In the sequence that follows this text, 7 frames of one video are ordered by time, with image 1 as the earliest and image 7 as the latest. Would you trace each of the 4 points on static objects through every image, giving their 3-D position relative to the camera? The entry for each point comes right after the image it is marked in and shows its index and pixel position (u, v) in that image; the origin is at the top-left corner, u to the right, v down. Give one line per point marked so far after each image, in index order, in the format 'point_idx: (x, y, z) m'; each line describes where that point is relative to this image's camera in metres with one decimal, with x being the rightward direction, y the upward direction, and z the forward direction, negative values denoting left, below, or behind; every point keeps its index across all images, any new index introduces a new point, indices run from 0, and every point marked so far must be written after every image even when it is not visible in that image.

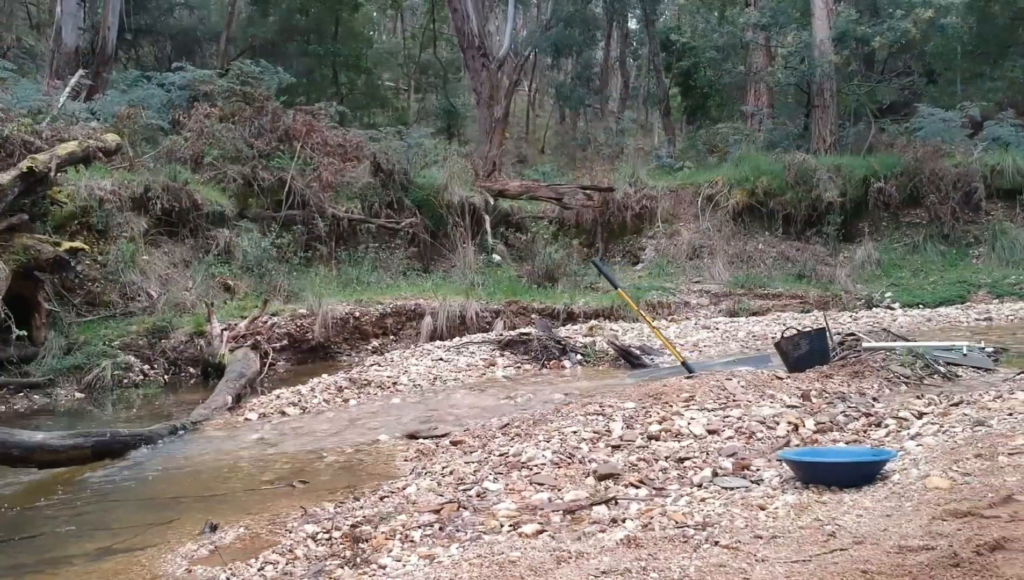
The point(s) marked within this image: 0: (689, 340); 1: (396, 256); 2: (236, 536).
0: (+1.4, -0.4, +7.9) m
1: (-1.5, +0.4, +12.1) m
2: (-0.8, -0.7, +2.8) m
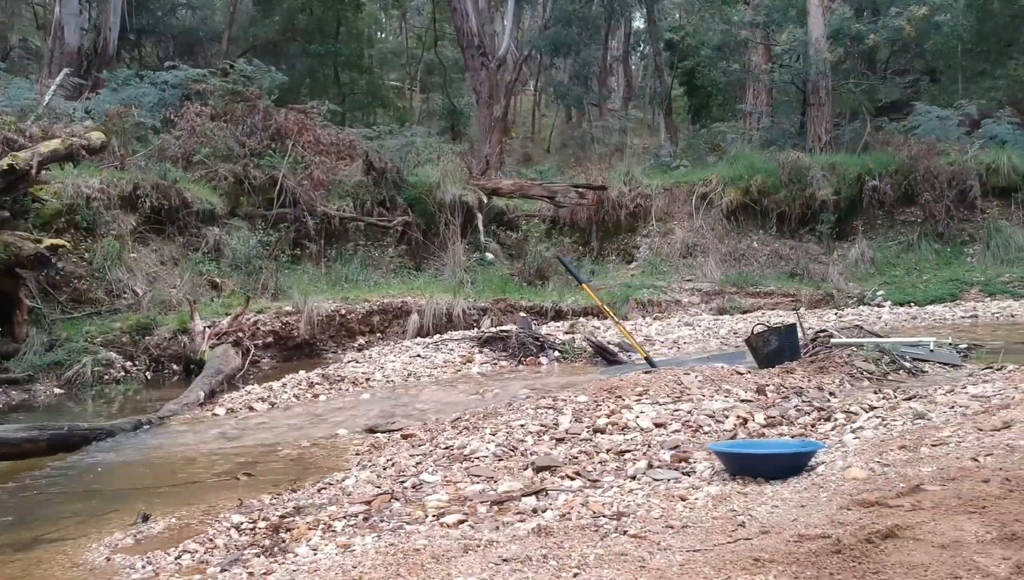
0: (+1.3, -0.4, +7.9) m
1: (-1.6, +0.4, +12.2) m
2: (-1.0, -0.7, +2.8) m
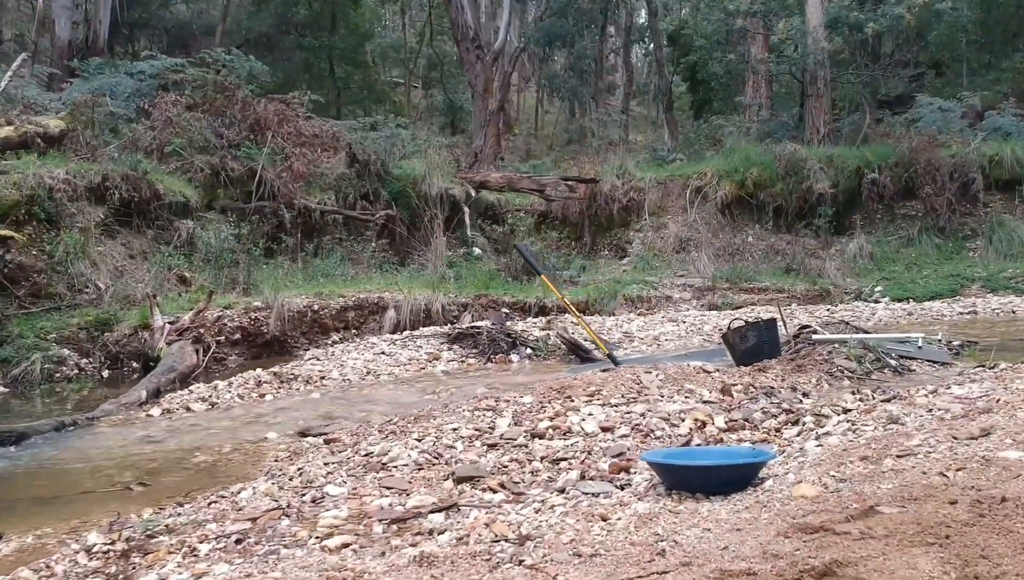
0: (+1.1, -0.3, +7.5) m
1: (-1.7, +0.5, +11.8) m
2: (-1.2, -0.6, +2.4) m
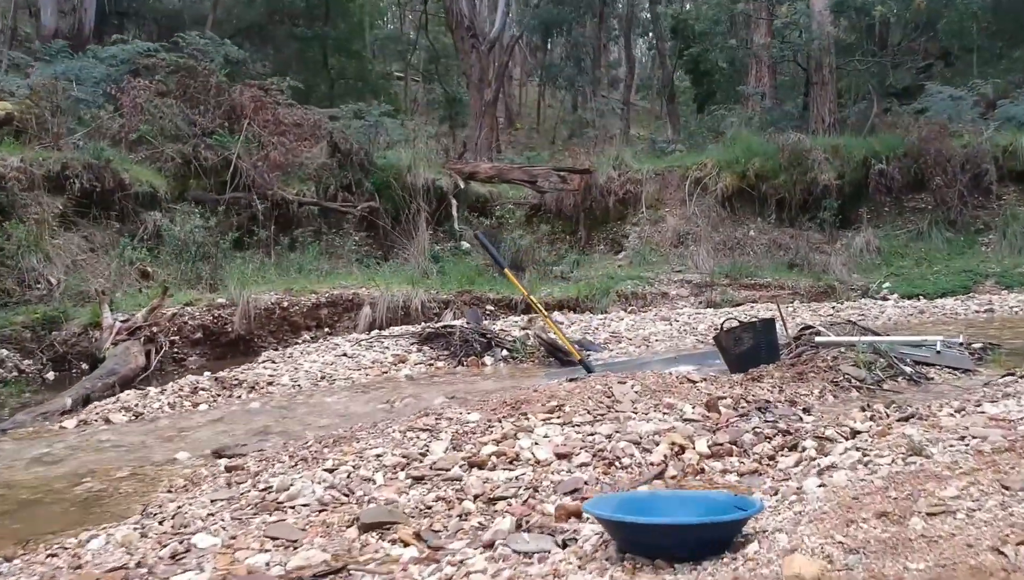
0: (+0.9, -0.3, +6.9) m
1: (-1.9, +0.6, +11.2) m
2: (-1.4, -0.6, +1.9) m
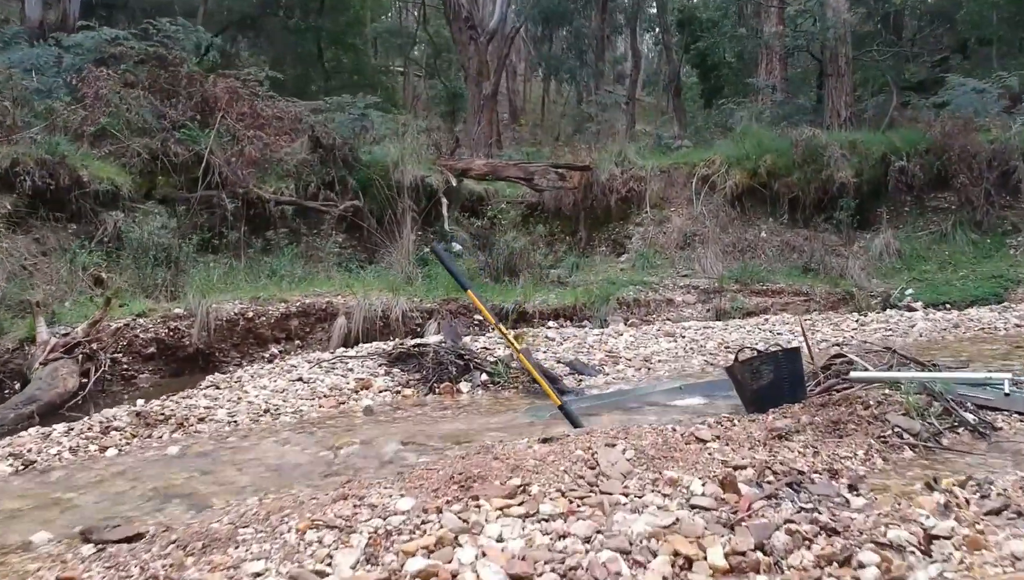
0: (+0.8, -0.4, +6.1) m
1: (-2.0, +0.5, +10.4) m
2: (-1.6, -0.7, +1.1) m
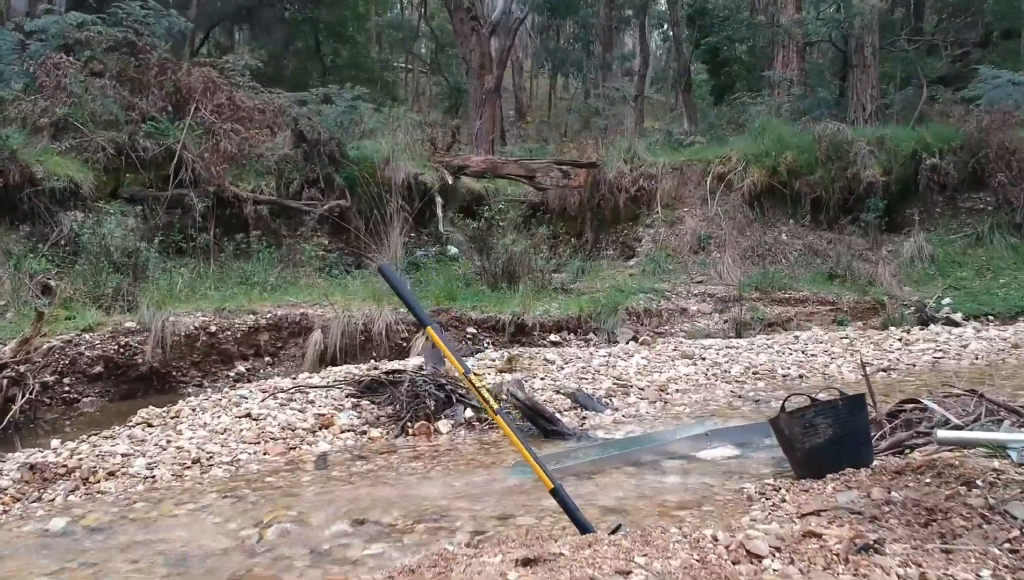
0: (+0.8, -0.5, +5.2) m
1: (-2.0, +0.4, +9.5) m
2: (-1.6, -0.8, +0.2) m
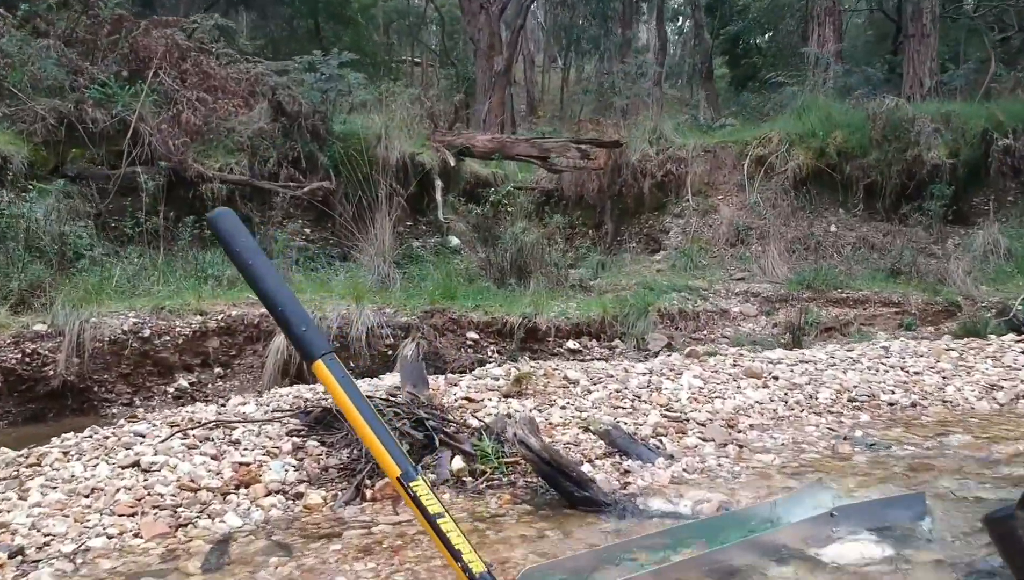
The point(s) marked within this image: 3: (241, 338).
0: (+0.8, -0.5, +3.8) m
1: (-1.9, +0.5, +8.2) m
2: (-1.7, -0.8, -1.2) m
3: (-1.6, -0.3, +5.8) m
